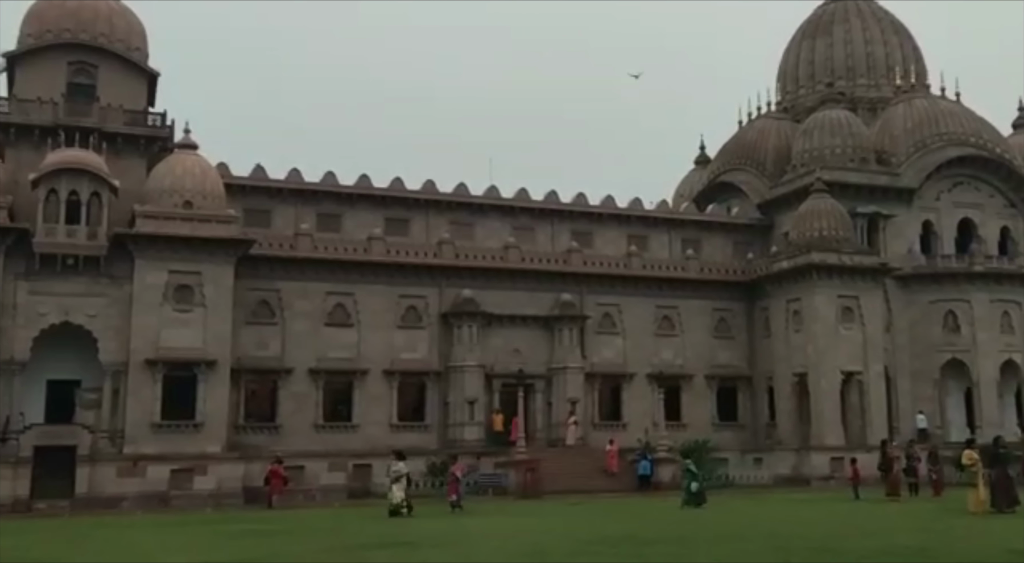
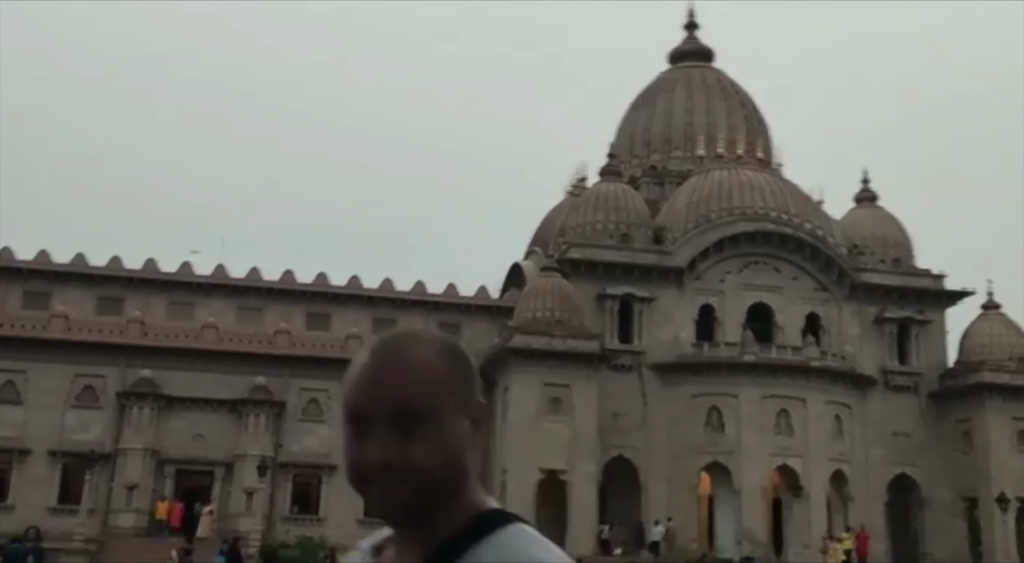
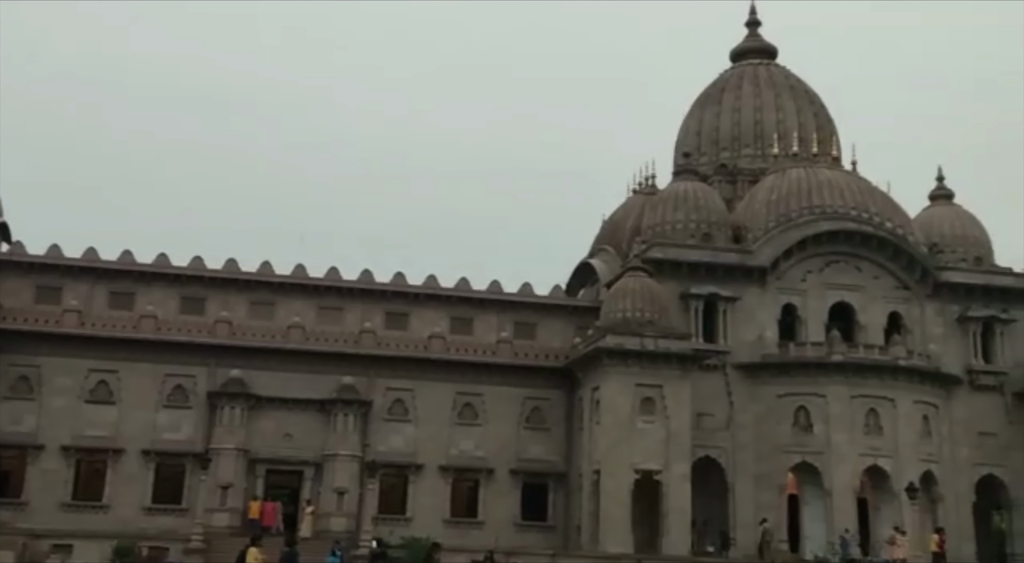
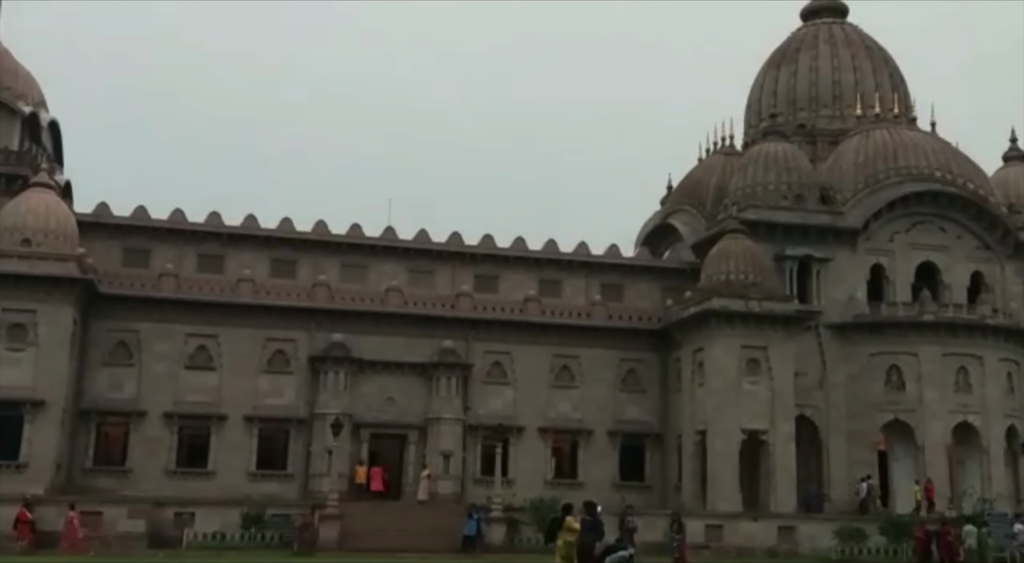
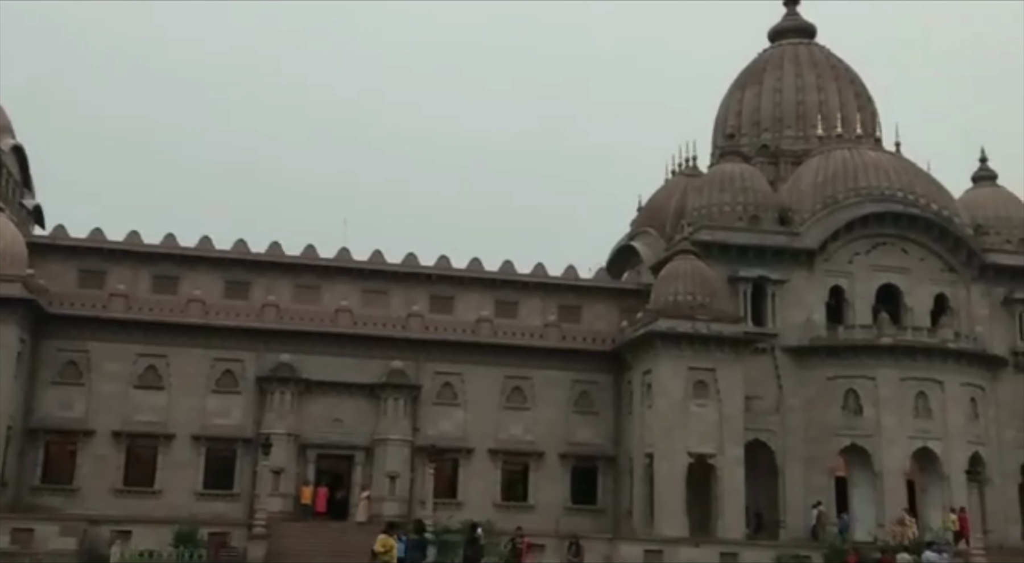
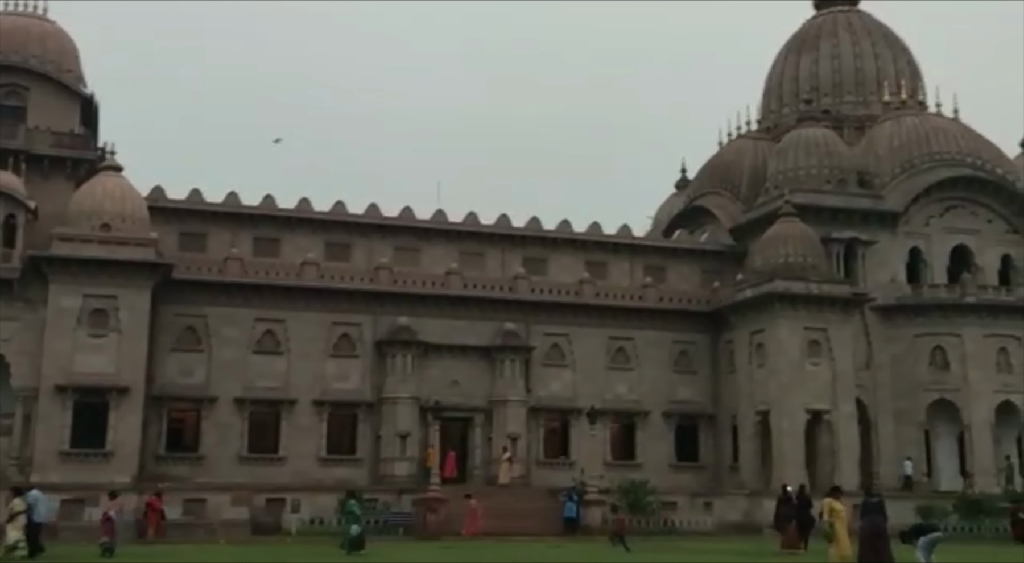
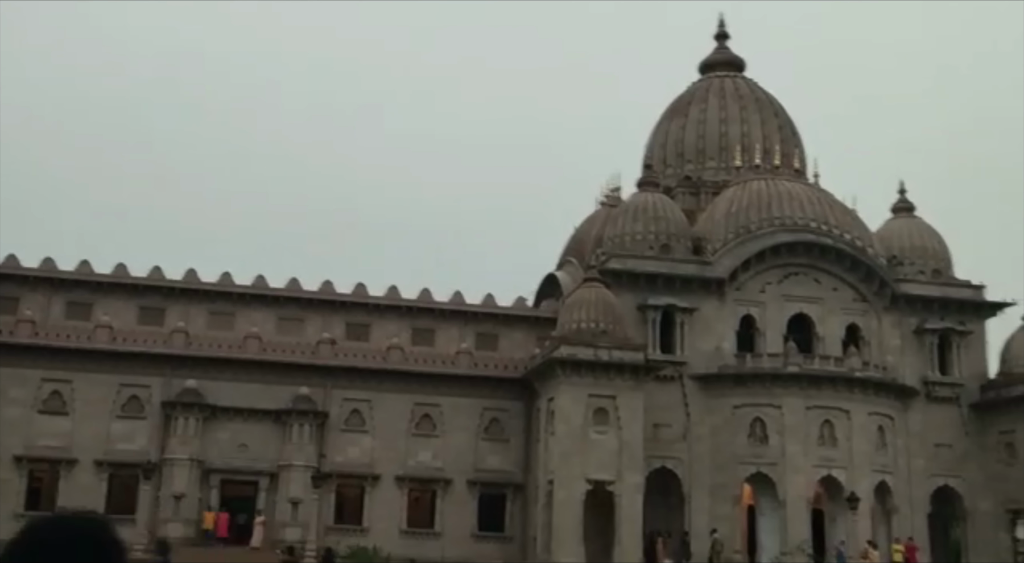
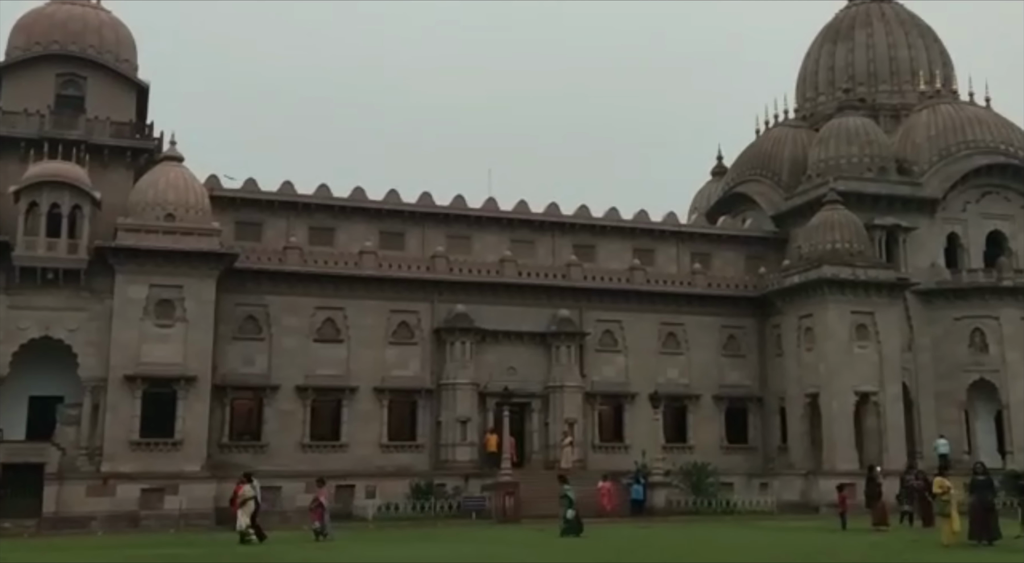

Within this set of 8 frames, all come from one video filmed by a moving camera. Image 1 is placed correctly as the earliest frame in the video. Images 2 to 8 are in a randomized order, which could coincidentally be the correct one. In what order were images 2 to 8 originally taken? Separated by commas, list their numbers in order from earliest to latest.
8, 6, 4, 5, 3, 7, 2
